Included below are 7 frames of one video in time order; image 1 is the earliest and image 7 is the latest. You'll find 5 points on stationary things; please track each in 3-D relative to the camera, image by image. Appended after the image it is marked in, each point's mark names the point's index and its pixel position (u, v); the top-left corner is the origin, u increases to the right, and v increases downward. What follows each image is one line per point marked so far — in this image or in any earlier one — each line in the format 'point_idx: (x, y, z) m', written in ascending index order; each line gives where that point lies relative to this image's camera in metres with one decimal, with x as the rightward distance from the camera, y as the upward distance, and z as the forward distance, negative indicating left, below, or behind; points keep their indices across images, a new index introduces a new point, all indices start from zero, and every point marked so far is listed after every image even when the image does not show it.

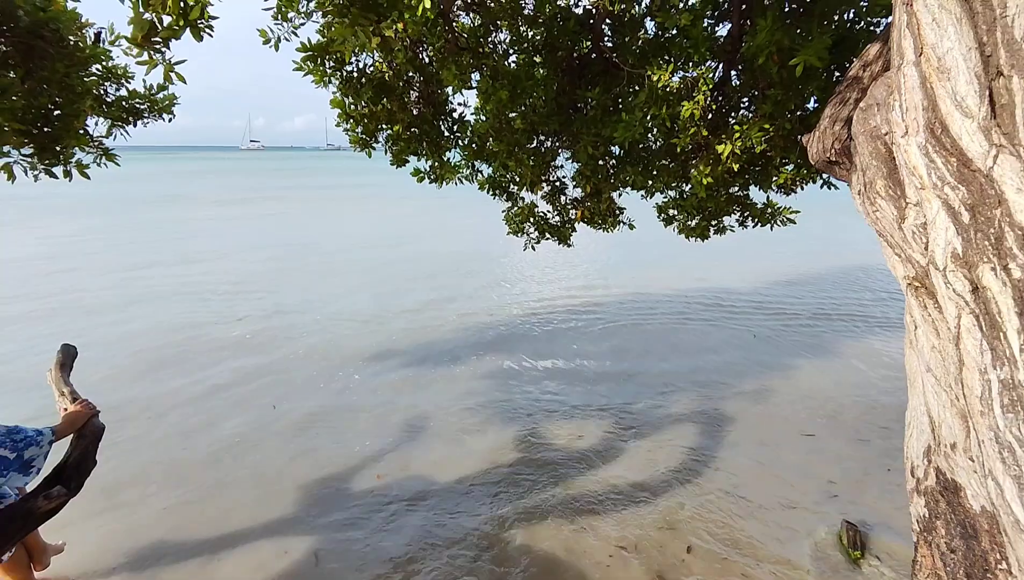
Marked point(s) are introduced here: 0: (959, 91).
0: (+0.9, +0.4, +1.2) m
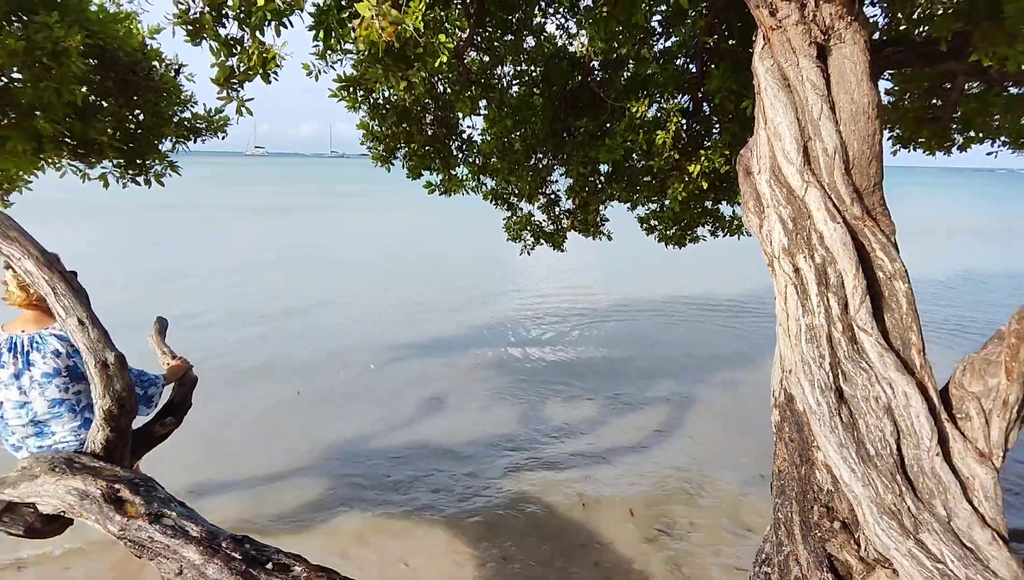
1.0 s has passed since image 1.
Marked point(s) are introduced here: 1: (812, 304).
0: (+0.9, +0.5, +2.0) m
1: (+1.0, 0.0, +1.9) m
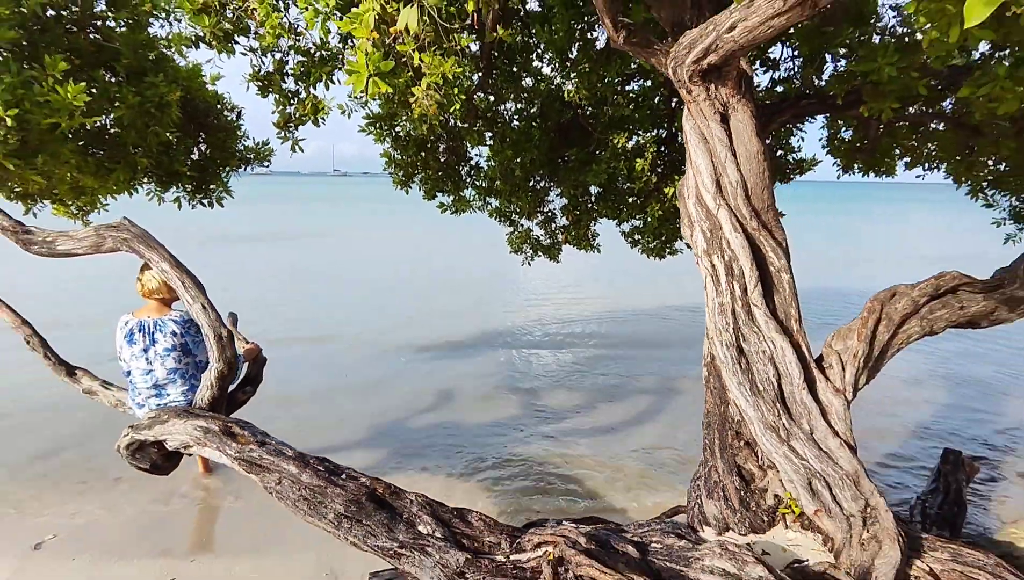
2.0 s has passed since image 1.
0: (+0.9, +0.5, +2.8) m
1: (+1.0, 0.0, +2.8) m
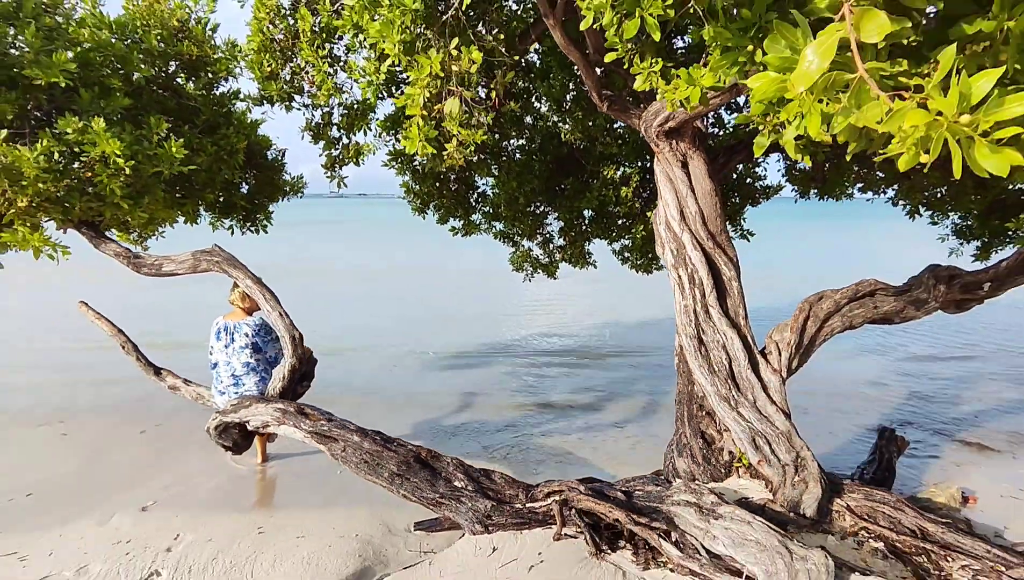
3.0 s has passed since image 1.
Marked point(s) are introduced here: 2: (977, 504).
0: (+1.0, +0.5, +3.7) m
1: (+1.1, 0.0, +3.6) m
2: (+3.3, -1.5, +4.3) m
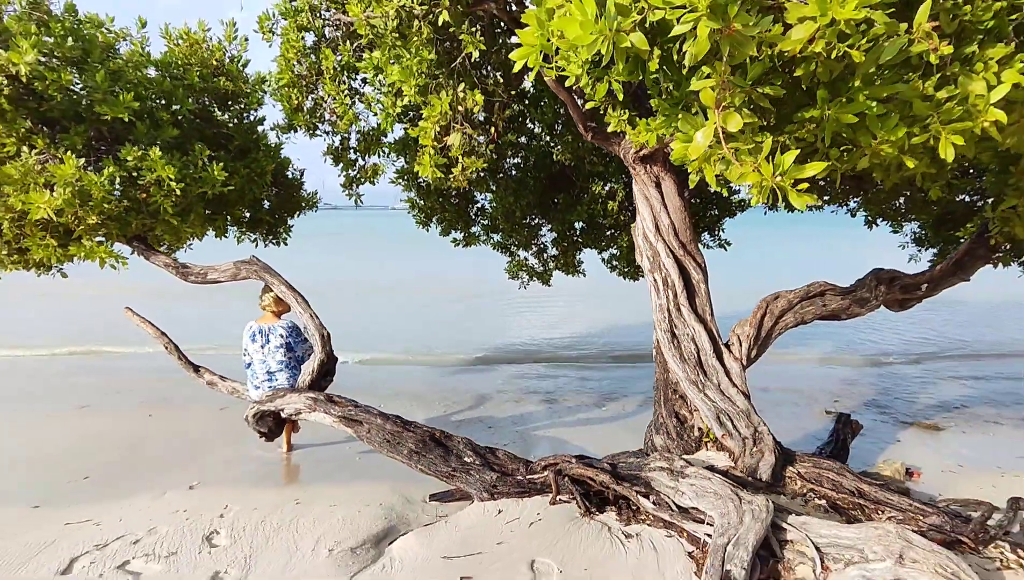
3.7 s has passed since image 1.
0: (+1.0, +0.5, +4.4) m
1: (+1.1, 0.0, +4.3) m
2: (+3.3, -1.5, +4.9) m
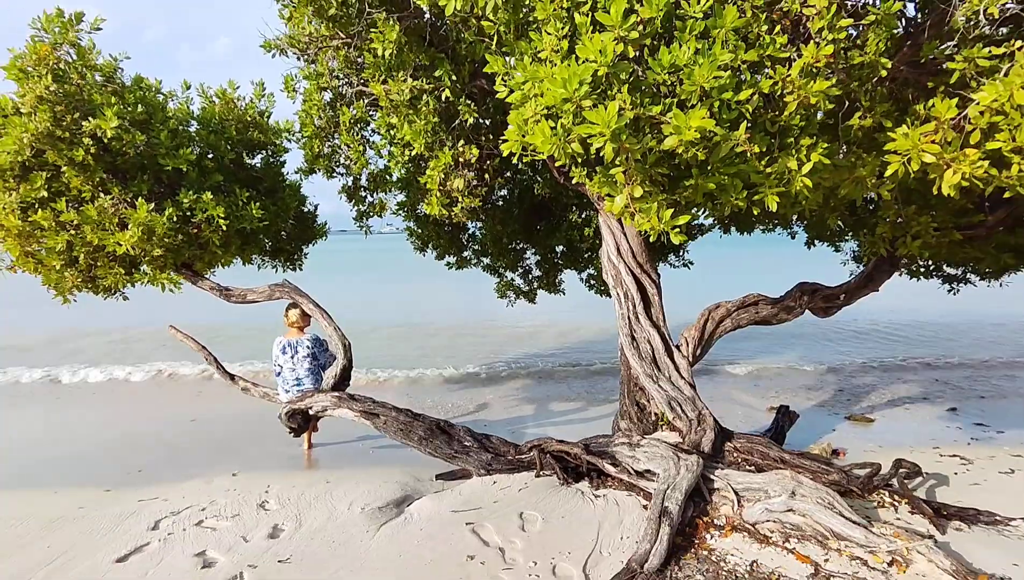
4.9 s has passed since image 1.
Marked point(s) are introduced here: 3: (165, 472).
0: (+0.9, +0.4, +5.4) m
1: (+1.0, -0.1, +5.3) m
2: (+3.2, -1.6, +5.9) m
3: (-3.3, -1.7, +5.7) m
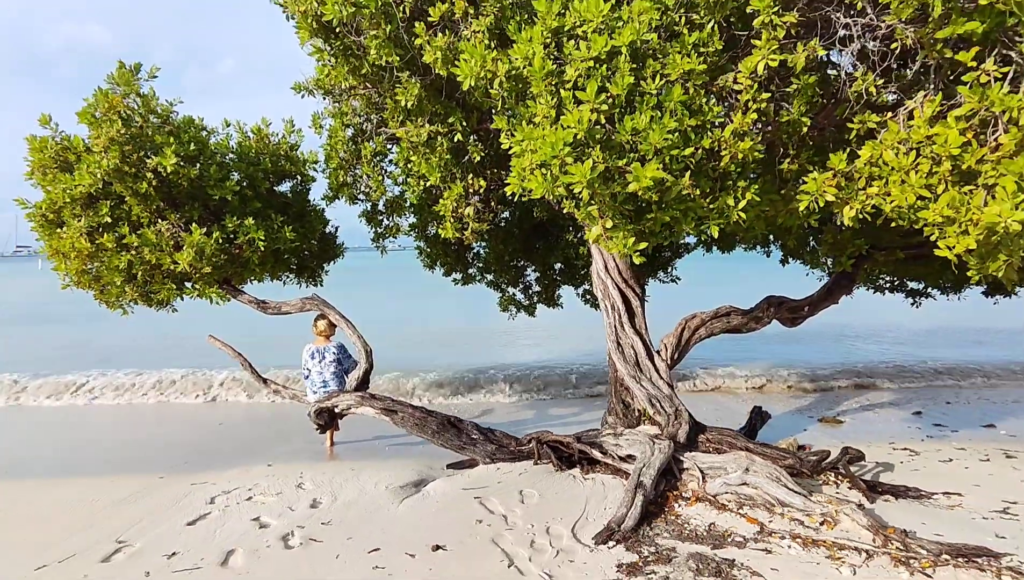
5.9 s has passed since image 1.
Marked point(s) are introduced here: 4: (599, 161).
0: (+0.9, +0.2, +6.1) m
1: (+1.0, -0.3, +6.0) m
2: (+3.2, -1.8, +6.6) m
3: (-3.3, -1.9, +6.4) m
4: (+0.5, +0.7, +3.2) m
